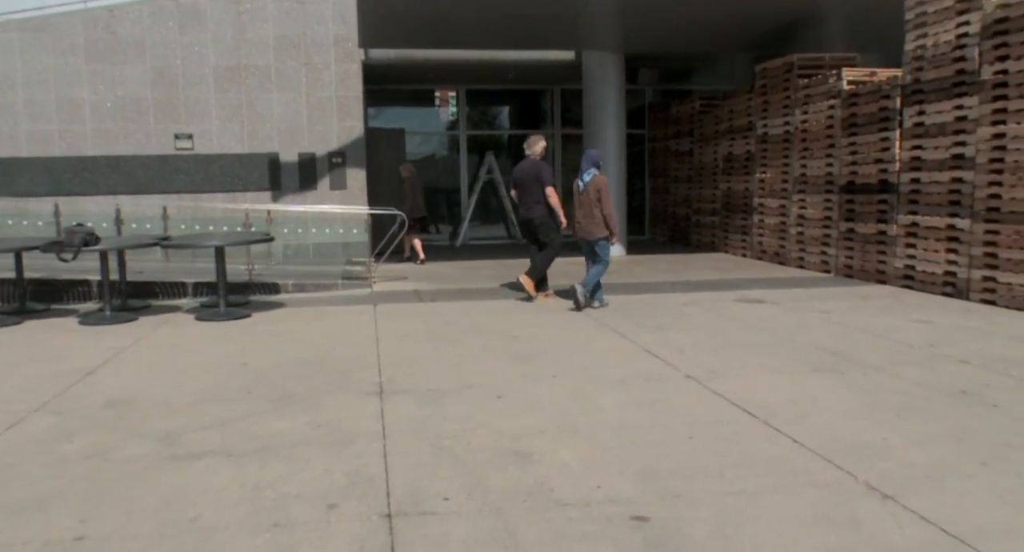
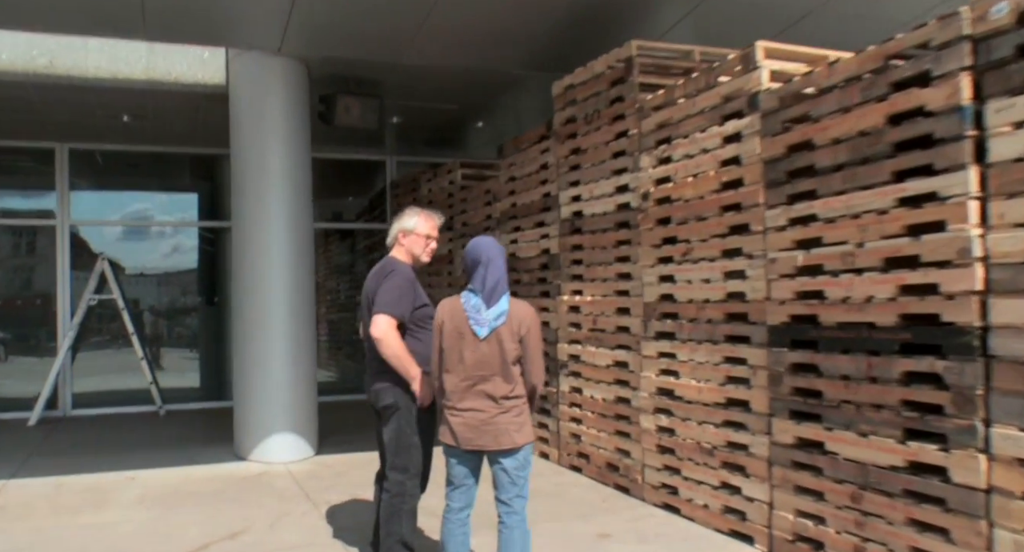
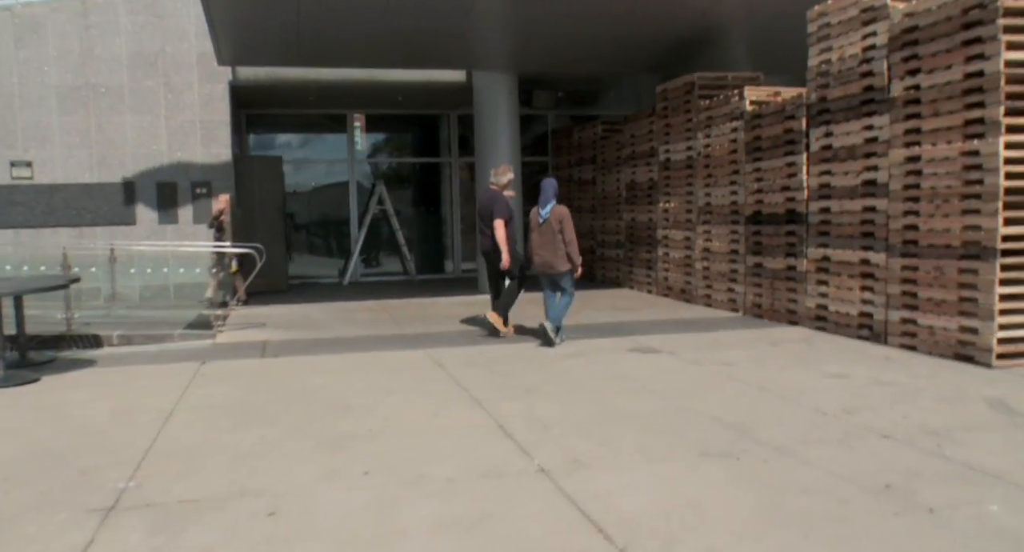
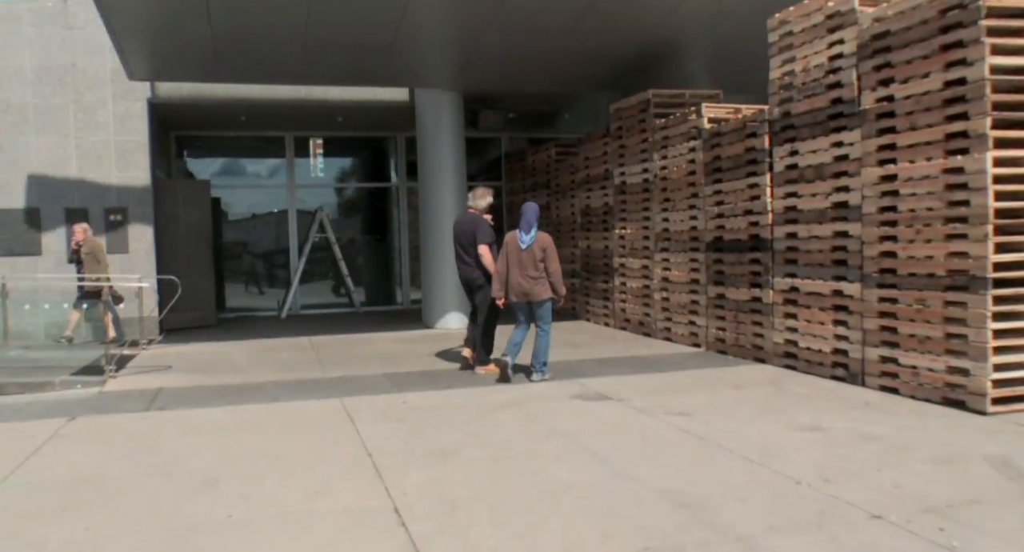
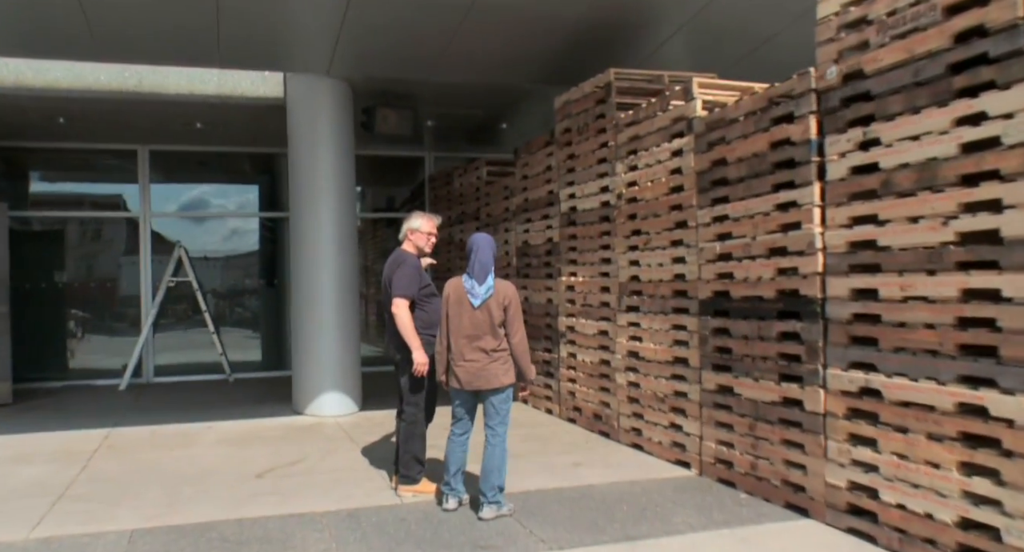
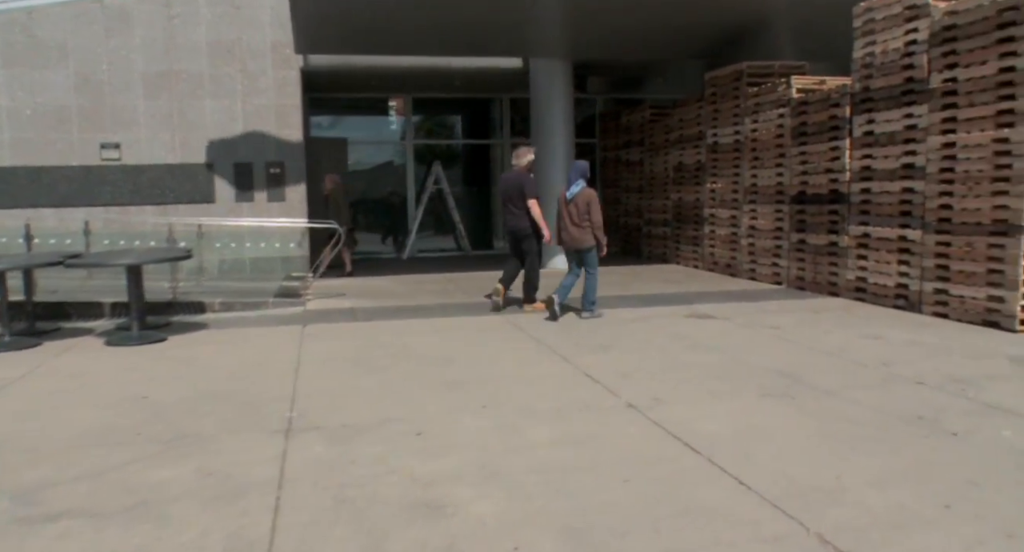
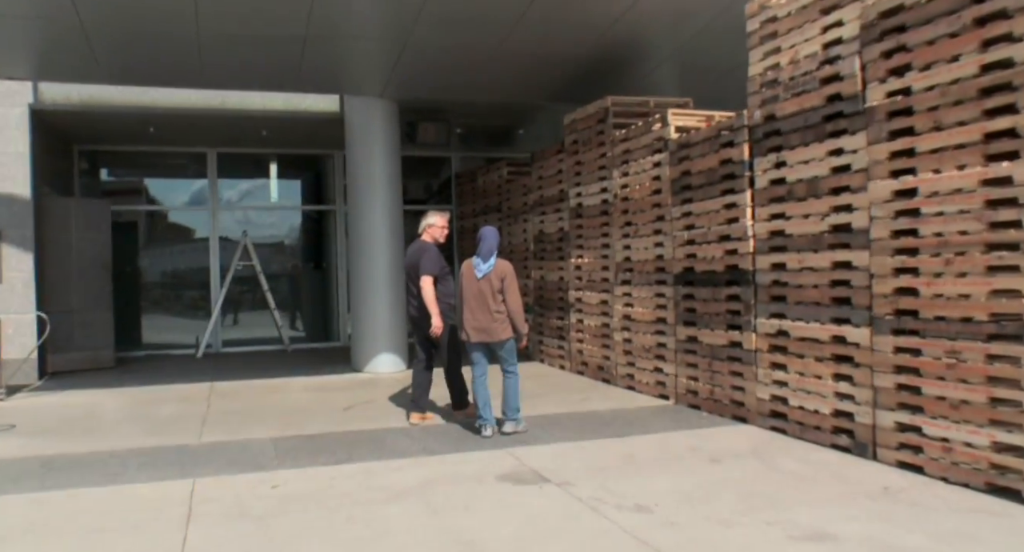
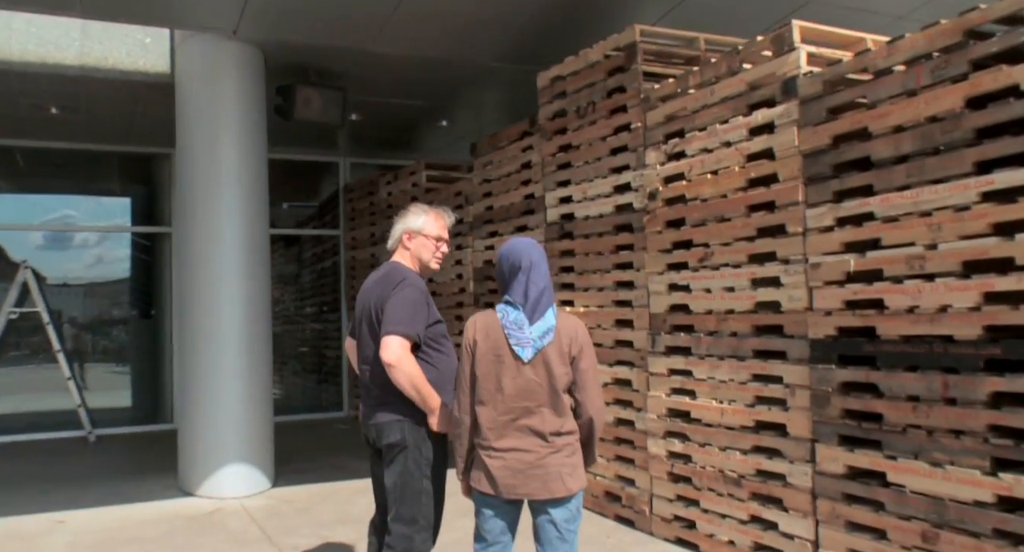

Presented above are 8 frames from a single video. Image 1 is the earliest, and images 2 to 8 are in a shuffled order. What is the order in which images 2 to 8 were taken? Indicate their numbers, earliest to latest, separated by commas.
6, 3, 4, 7, 5, 2, 8
